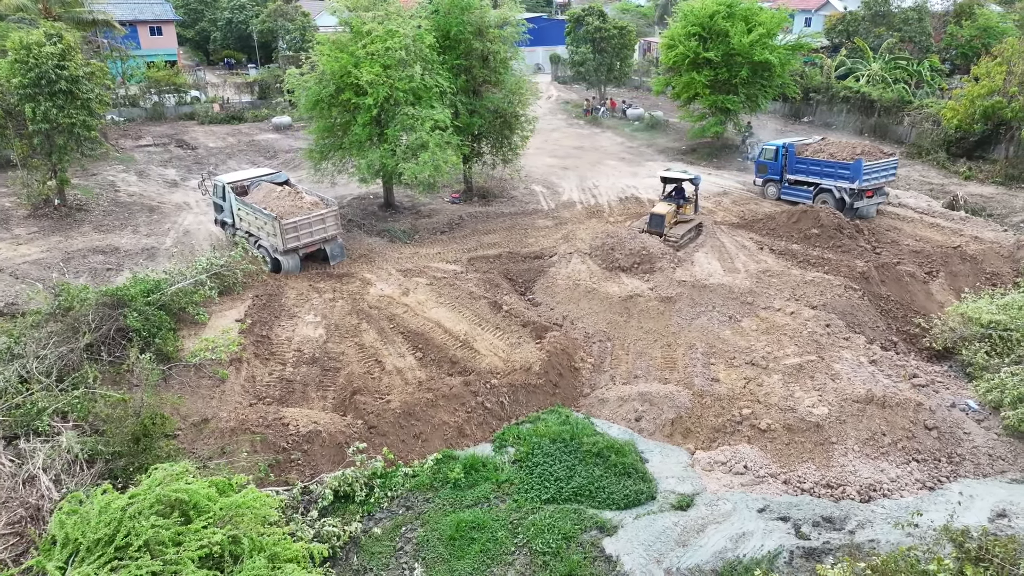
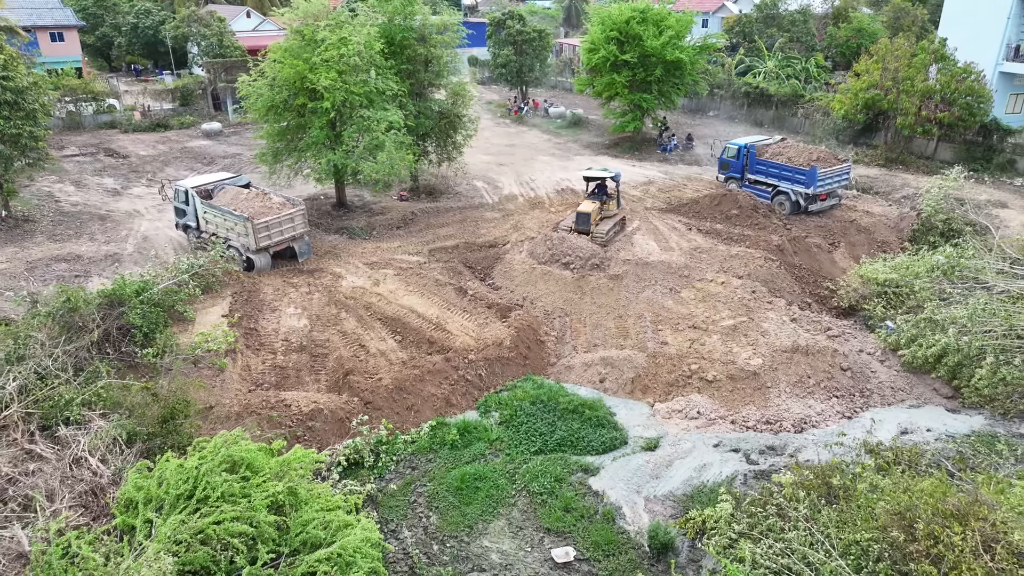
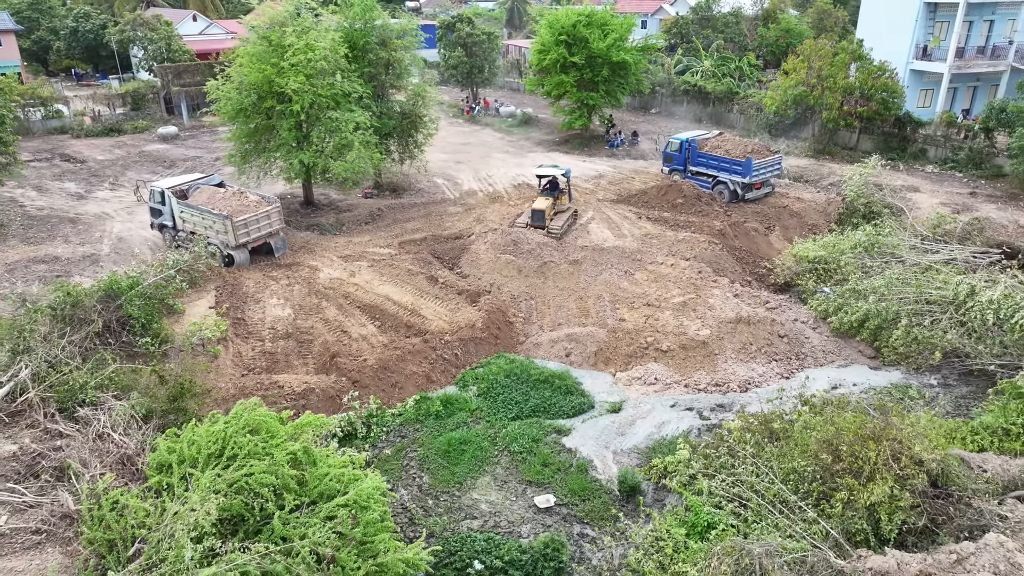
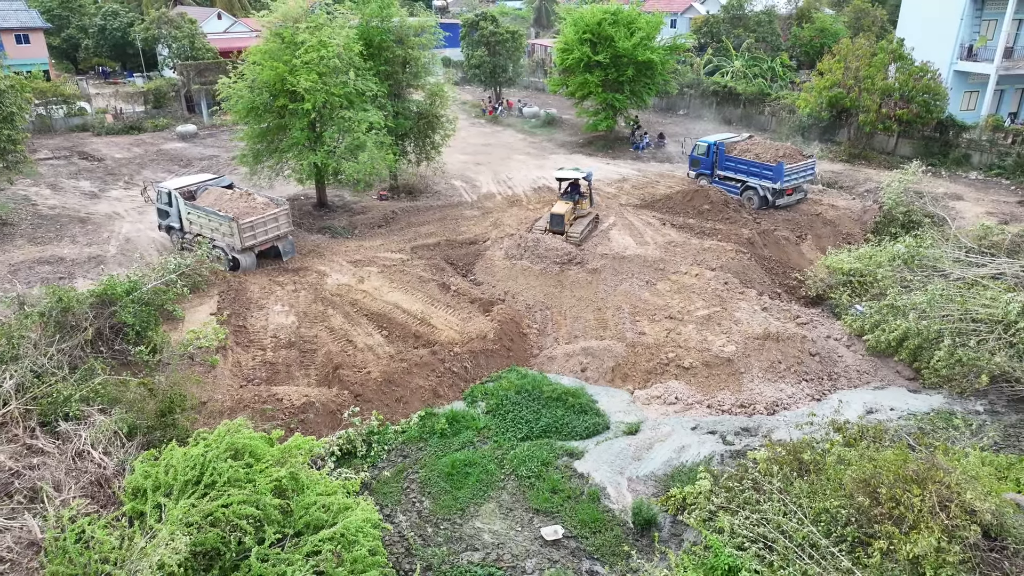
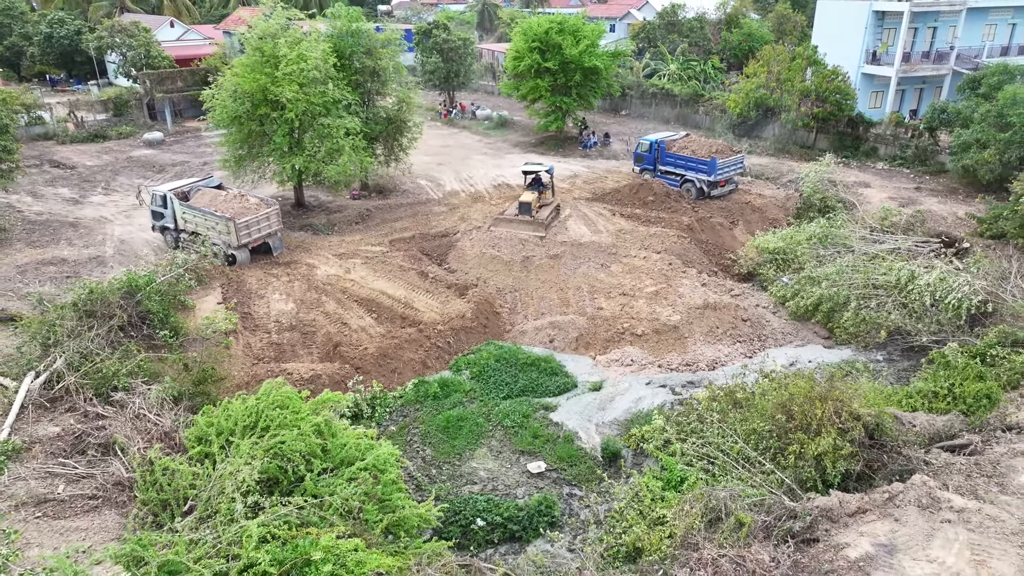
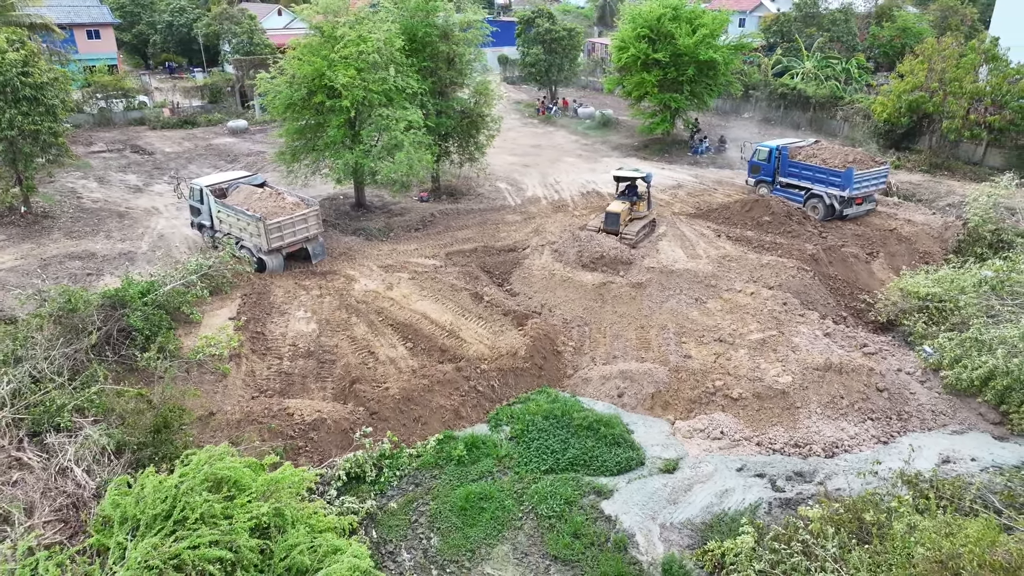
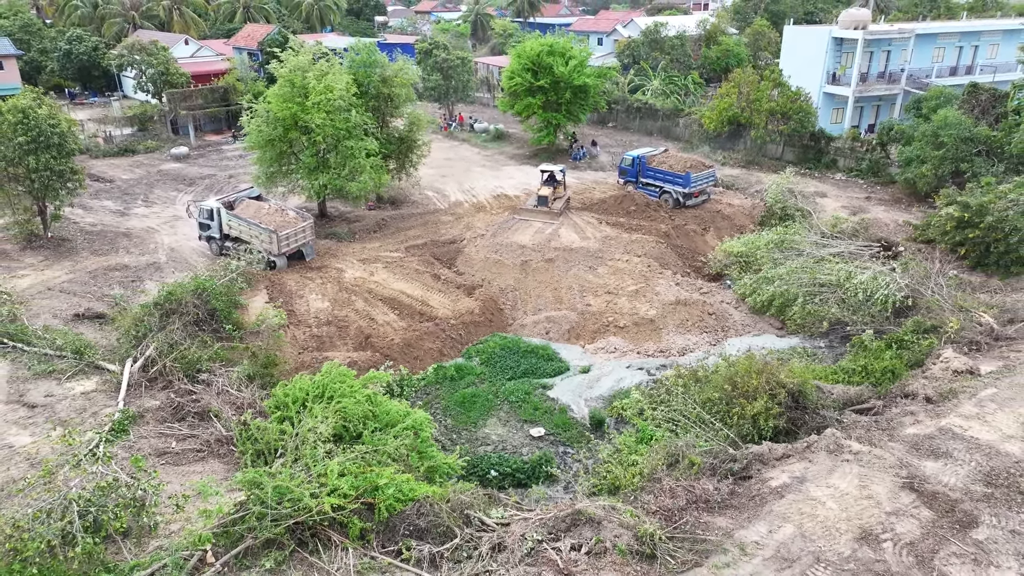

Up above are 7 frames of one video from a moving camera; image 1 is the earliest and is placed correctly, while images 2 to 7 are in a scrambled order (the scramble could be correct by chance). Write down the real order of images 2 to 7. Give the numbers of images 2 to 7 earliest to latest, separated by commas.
6, 2, 4, 3, 5, 7
